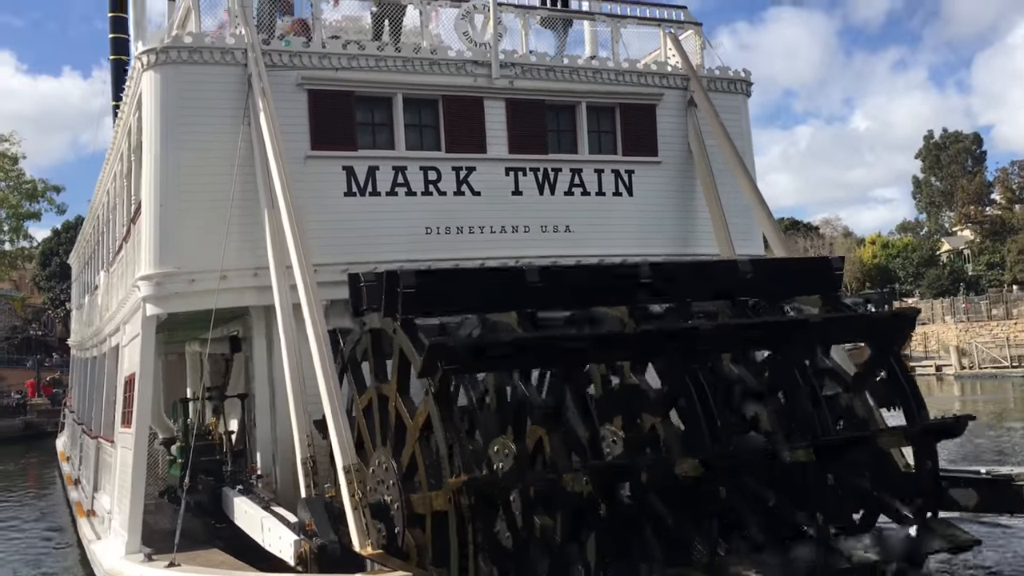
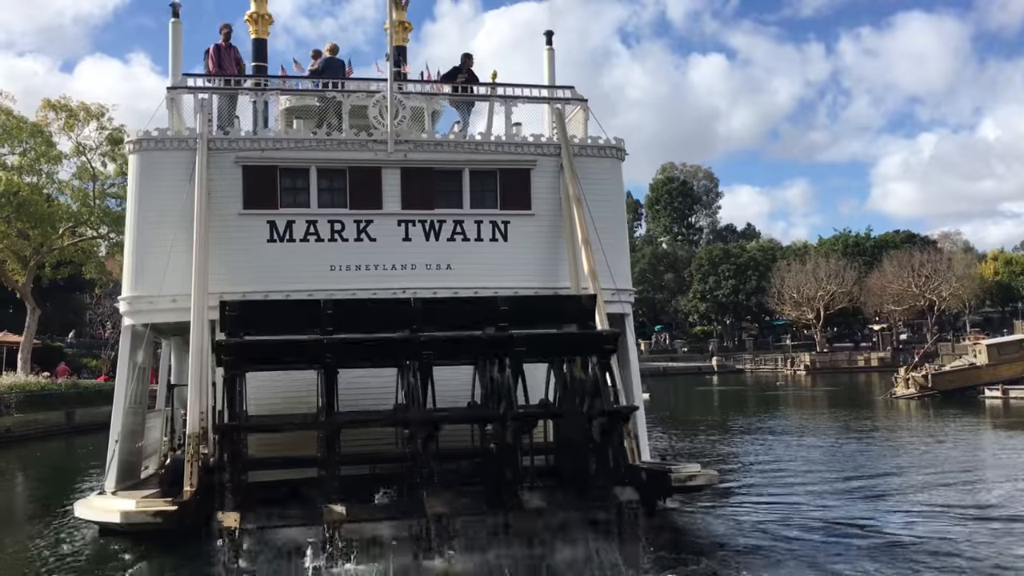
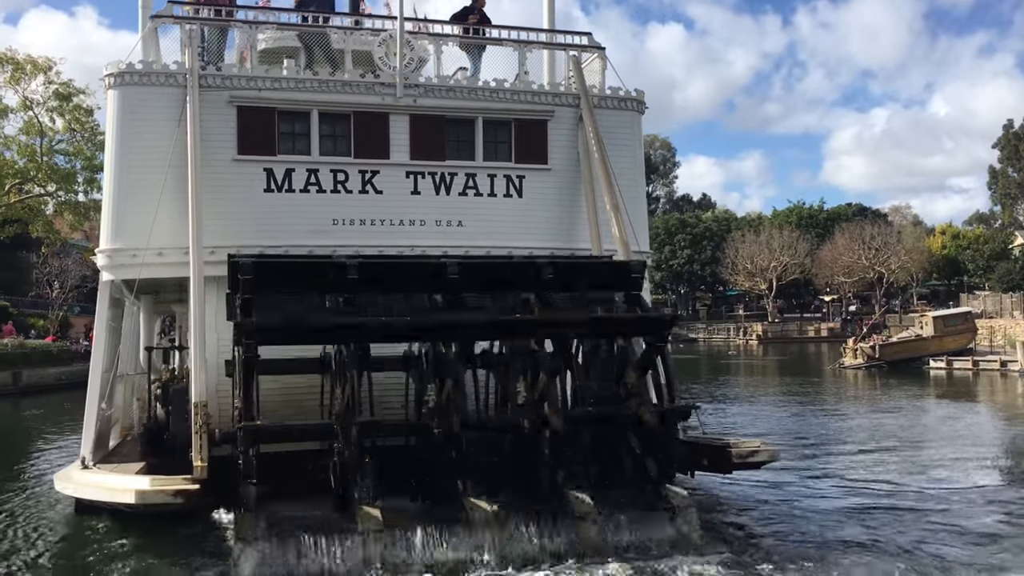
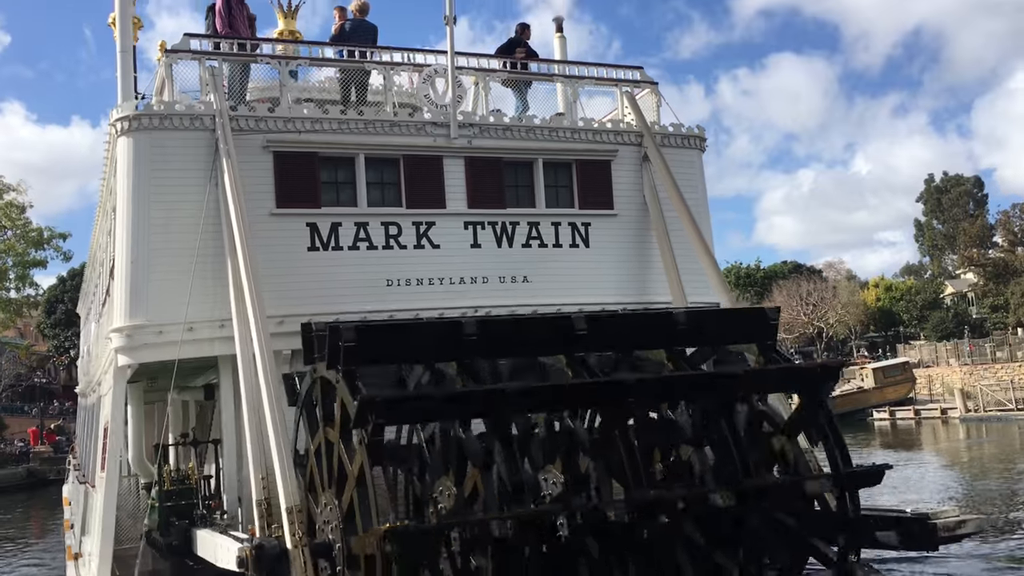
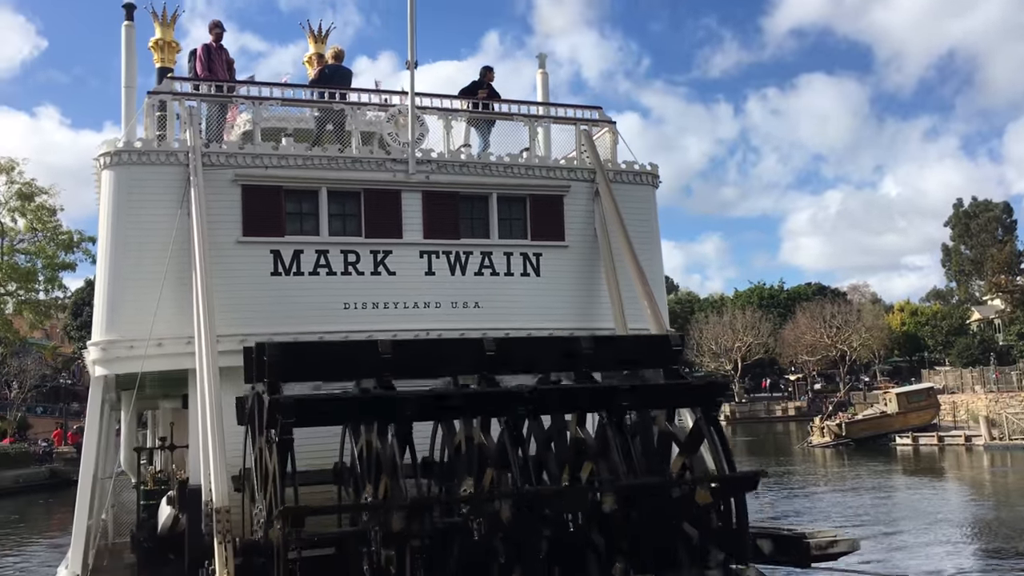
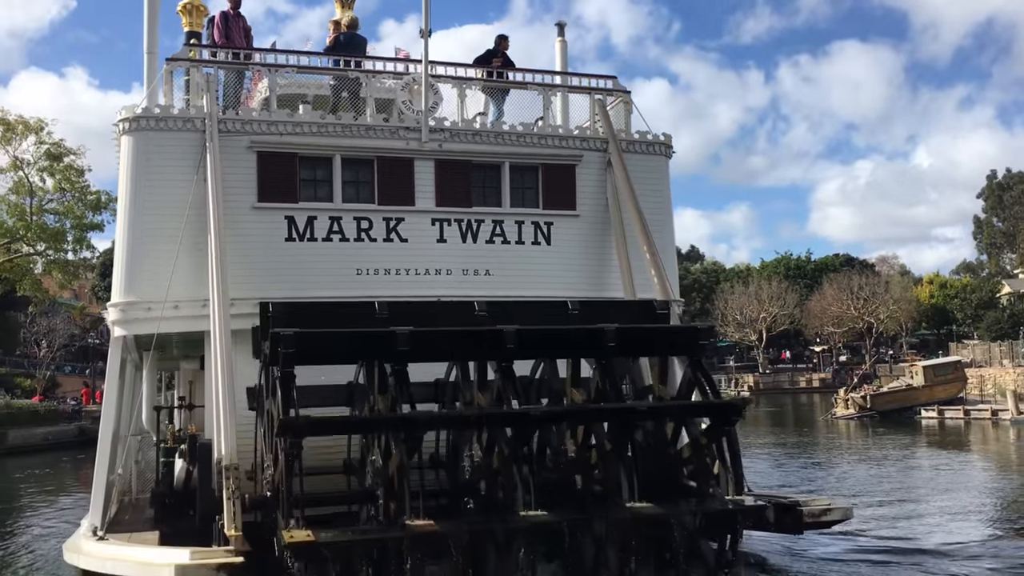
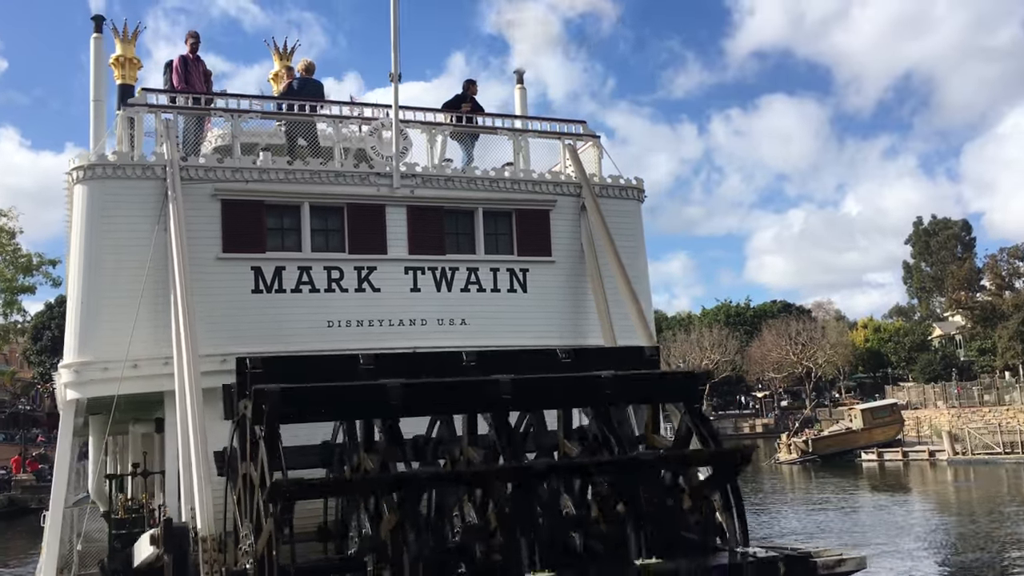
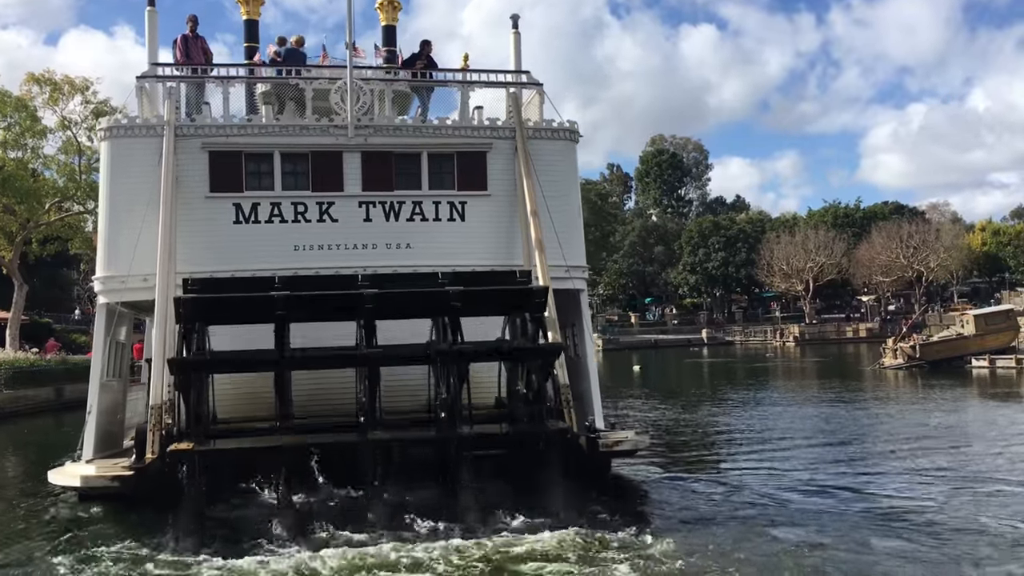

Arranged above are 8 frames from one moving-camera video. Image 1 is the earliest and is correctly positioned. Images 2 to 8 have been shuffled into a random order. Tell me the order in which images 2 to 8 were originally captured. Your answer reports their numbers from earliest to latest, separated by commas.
4, 7, 5, 6, 3, 2, 8
